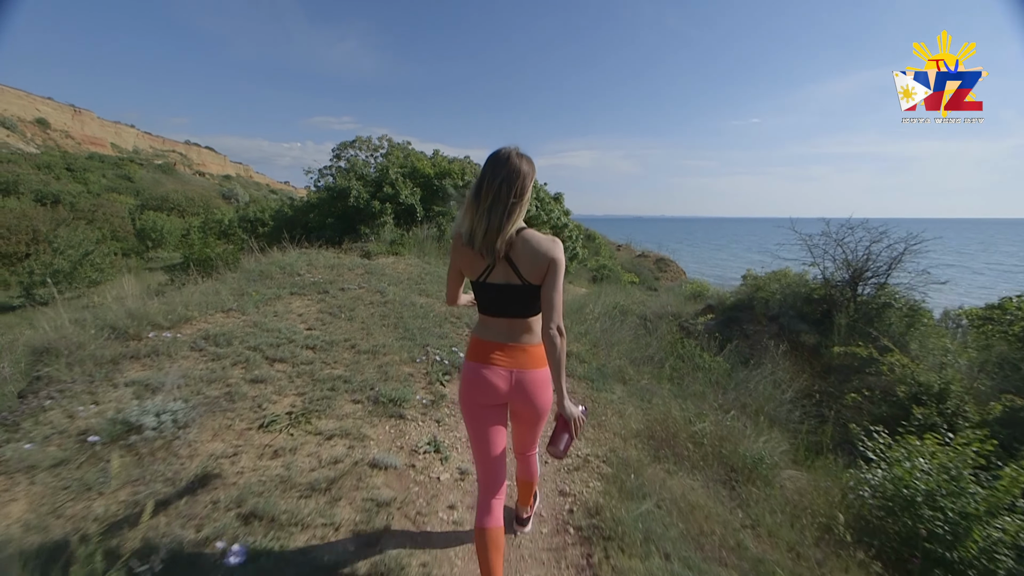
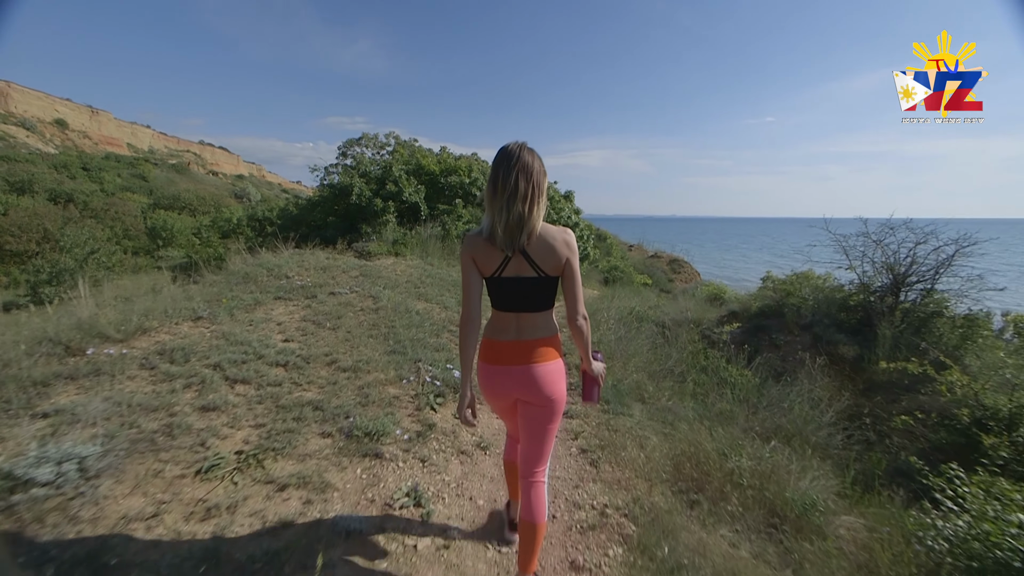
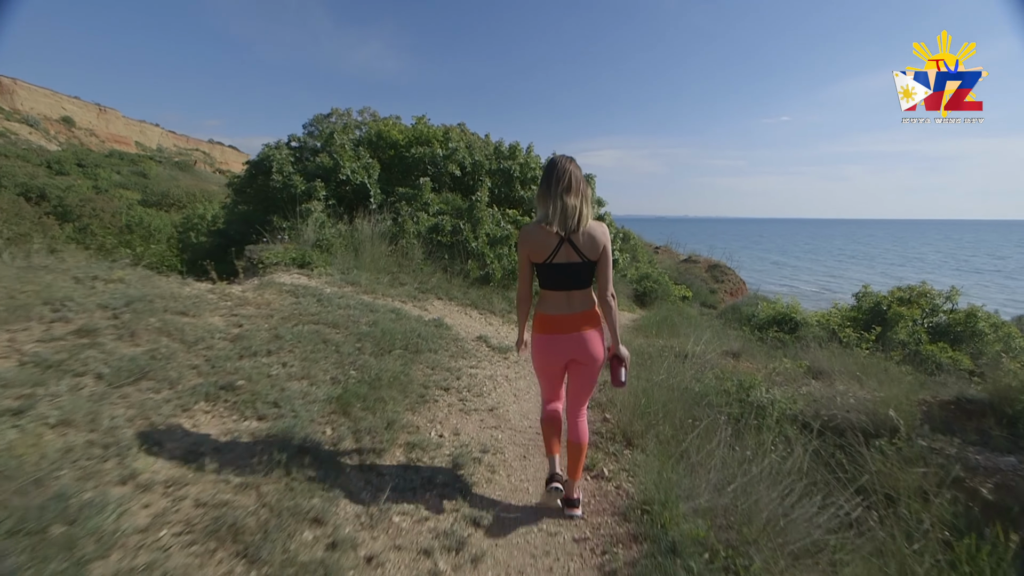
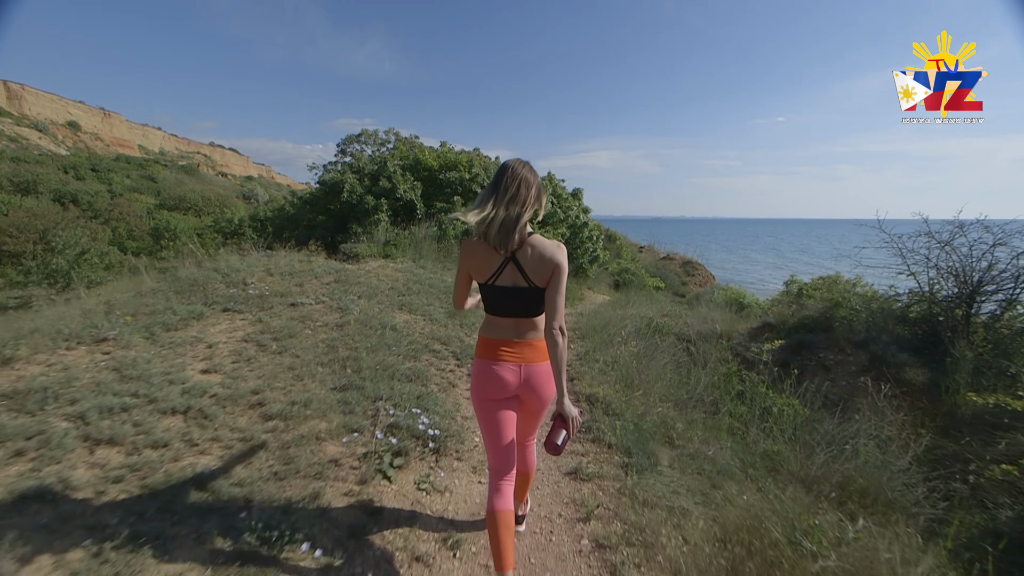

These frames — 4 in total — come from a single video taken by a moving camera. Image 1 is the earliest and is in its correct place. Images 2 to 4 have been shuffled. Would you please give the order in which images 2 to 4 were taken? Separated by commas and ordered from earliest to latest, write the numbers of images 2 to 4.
2, 4, 3
